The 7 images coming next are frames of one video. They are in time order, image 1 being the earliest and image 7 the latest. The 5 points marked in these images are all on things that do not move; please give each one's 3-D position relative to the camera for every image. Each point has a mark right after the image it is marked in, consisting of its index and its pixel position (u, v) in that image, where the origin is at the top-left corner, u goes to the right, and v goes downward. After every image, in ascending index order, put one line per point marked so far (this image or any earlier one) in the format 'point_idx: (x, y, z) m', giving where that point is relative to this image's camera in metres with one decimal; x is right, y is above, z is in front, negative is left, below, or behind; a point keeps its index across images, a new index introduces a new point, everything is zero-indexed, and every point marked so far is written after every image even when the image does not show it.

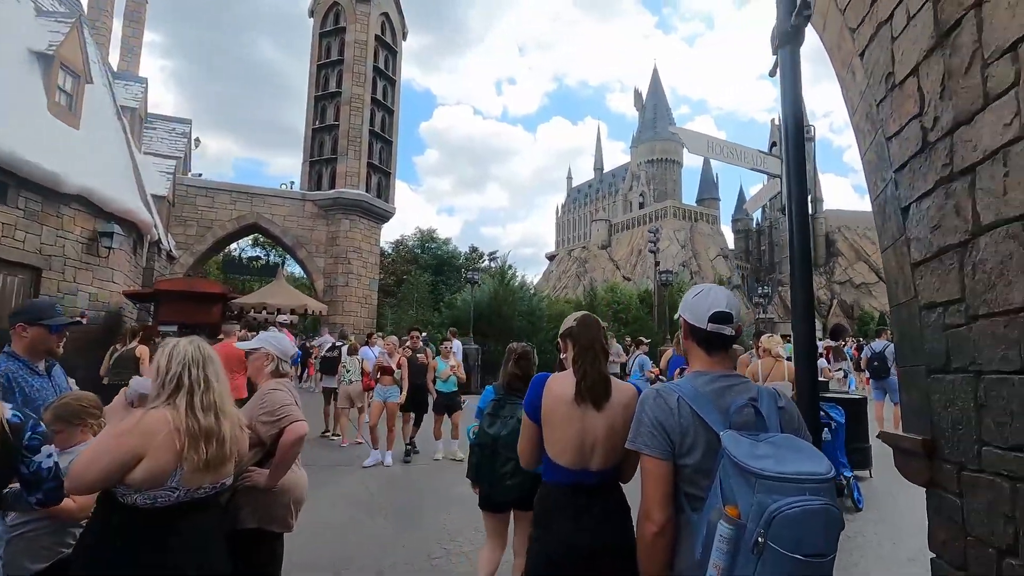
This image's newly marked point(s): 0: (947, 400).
0: (+2.0, -0.5, +2.5) m
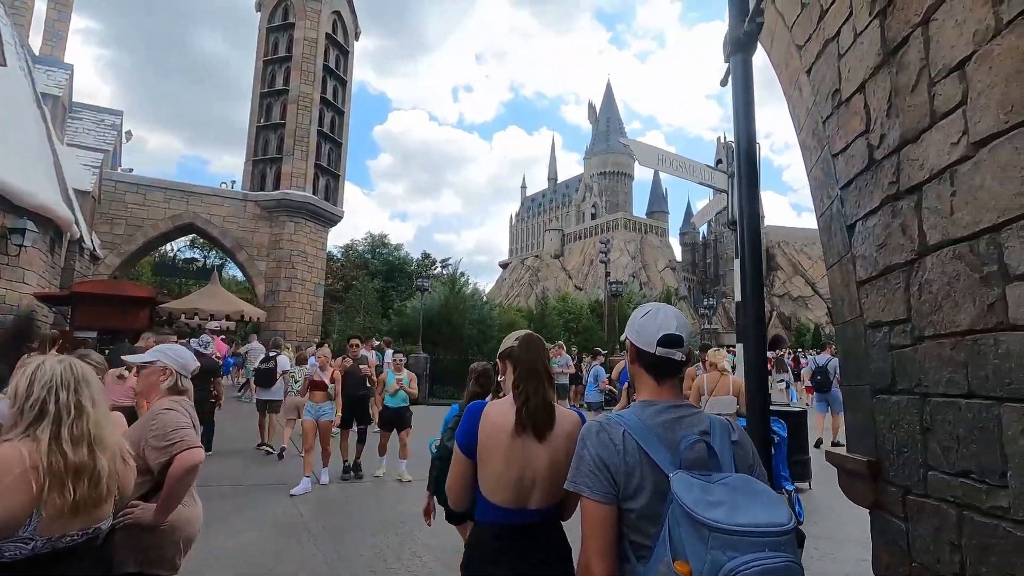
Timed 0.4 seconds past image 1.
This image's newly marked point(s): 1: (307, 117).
0: (+1.8, -0.6, +2.5) m
1: (-7.4, +6.2, +19.3) m
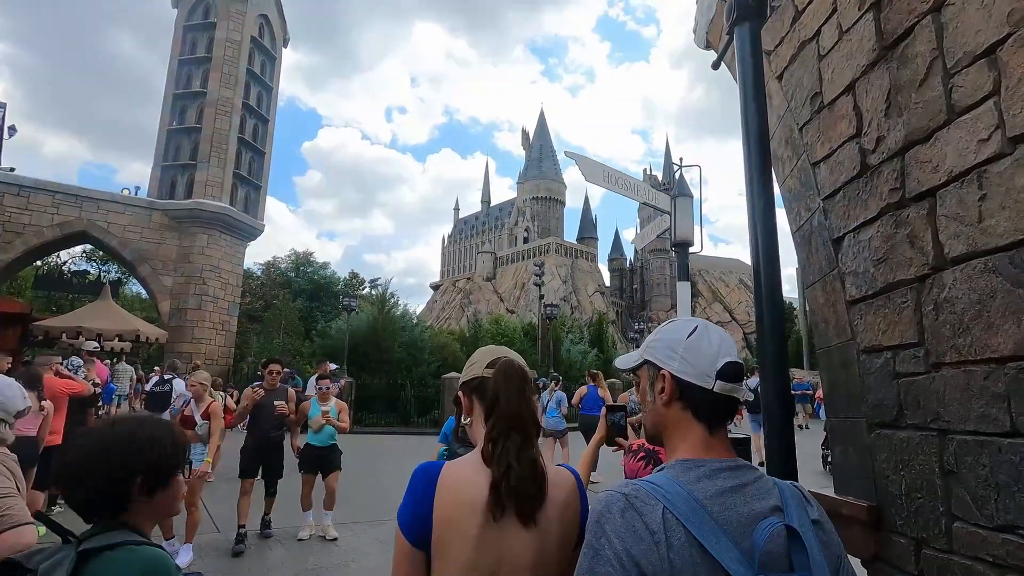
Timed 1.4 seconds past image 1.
0: (+1.6, -0.7, +2.2) m
1: (-9.6, +5.5, +18.0) m
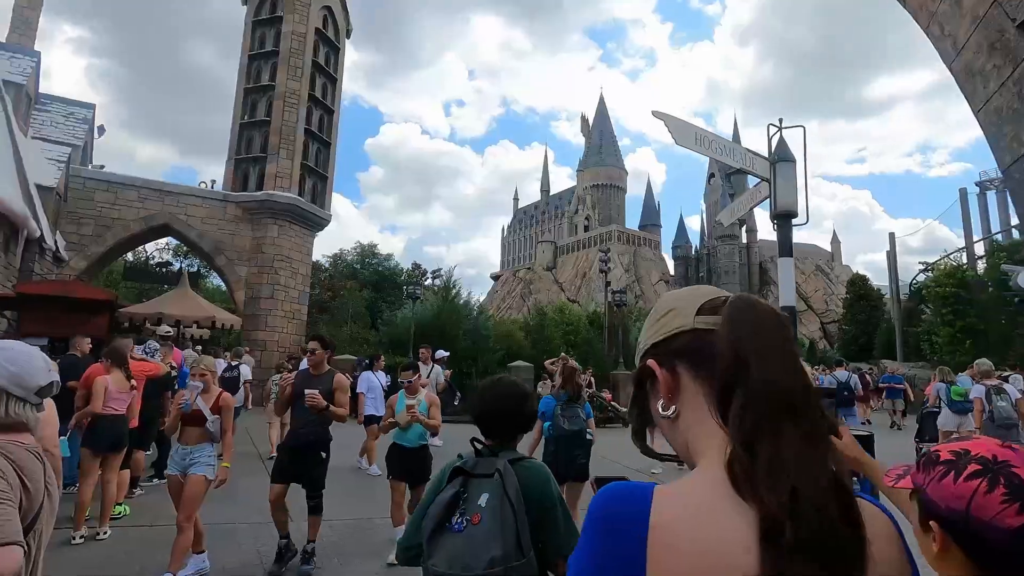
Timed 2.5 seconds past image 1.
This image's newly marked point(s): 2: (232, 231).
0: (+2.0, -0.5, +1.4) m
1: (-7.4, +5.9, +18.2) m
2: (-9.2, +1.9, +17.7) m
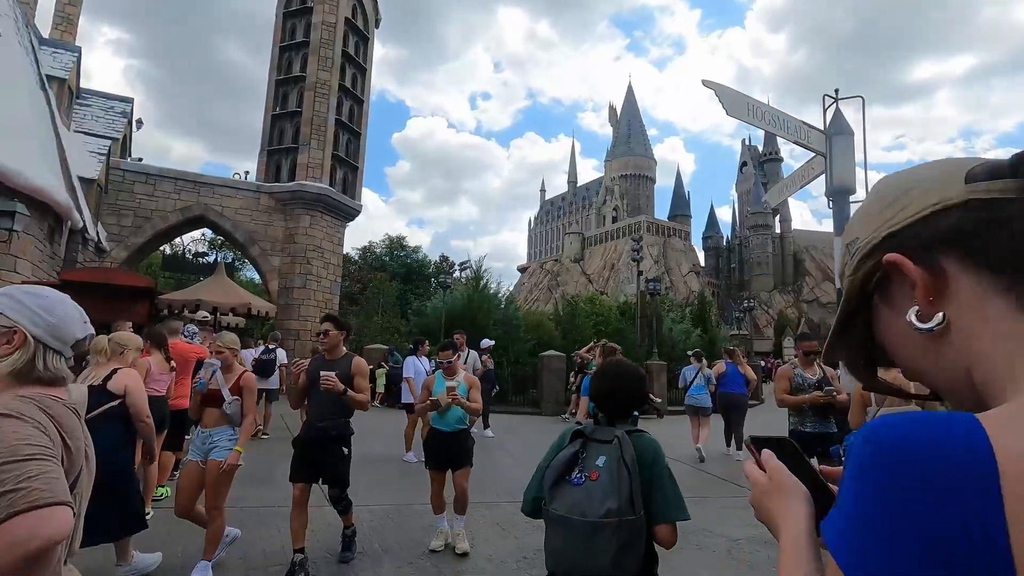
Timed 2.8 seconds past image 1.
0: (+2.2, -0.4, +1.1) m
1: (-6.4, +6.3, +18.3) m
2: (-8.2, +2.2, +17.8) m
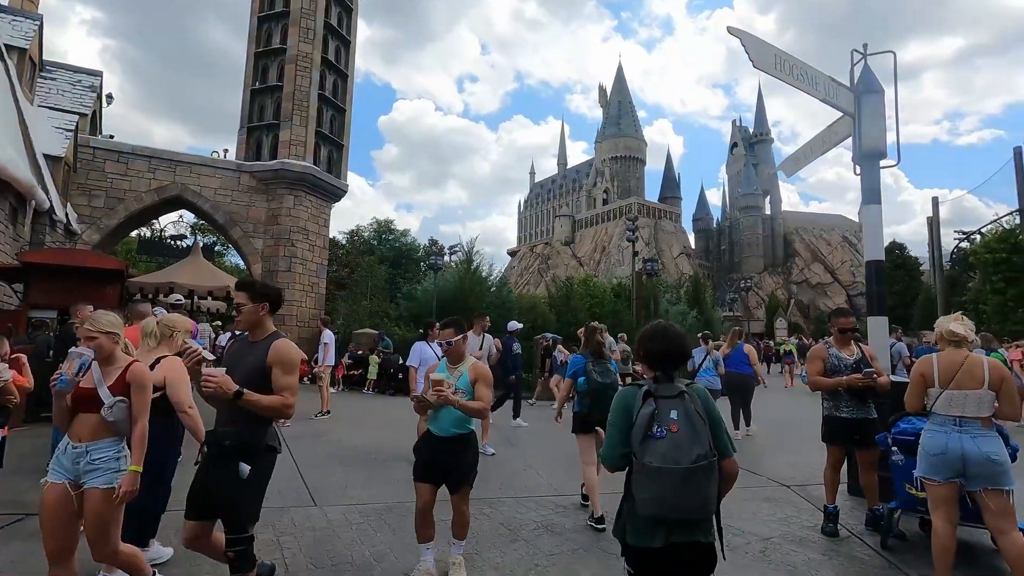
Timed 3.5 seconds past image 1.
0: (+2.3, -0.2, +0.6) m
1: (-6.7, +6.8, +17.4) m
2: (-8.5, +2.7, +17.1) m
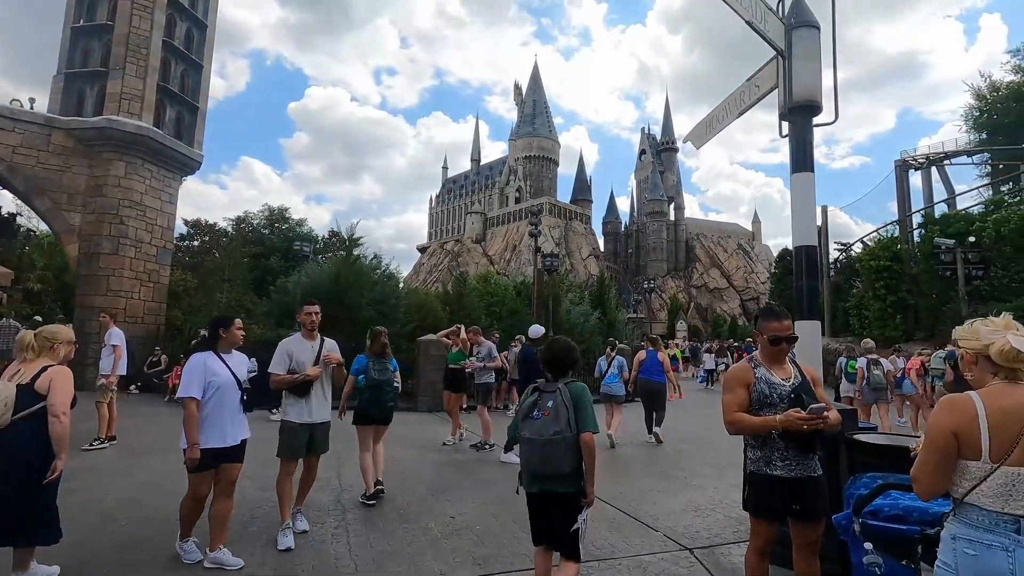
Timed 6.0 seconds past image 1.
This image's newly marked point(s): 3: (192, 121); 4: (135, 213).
0: (+1.6, -0.2, -0.9) m
1: (-9.7, +7.1, +14.3) m
2: (-11.5, +3.1, +13.6) m
3: (-9.4, +4.9, +15.8) m
4: (-9.9, +1.9, +14.1) m
